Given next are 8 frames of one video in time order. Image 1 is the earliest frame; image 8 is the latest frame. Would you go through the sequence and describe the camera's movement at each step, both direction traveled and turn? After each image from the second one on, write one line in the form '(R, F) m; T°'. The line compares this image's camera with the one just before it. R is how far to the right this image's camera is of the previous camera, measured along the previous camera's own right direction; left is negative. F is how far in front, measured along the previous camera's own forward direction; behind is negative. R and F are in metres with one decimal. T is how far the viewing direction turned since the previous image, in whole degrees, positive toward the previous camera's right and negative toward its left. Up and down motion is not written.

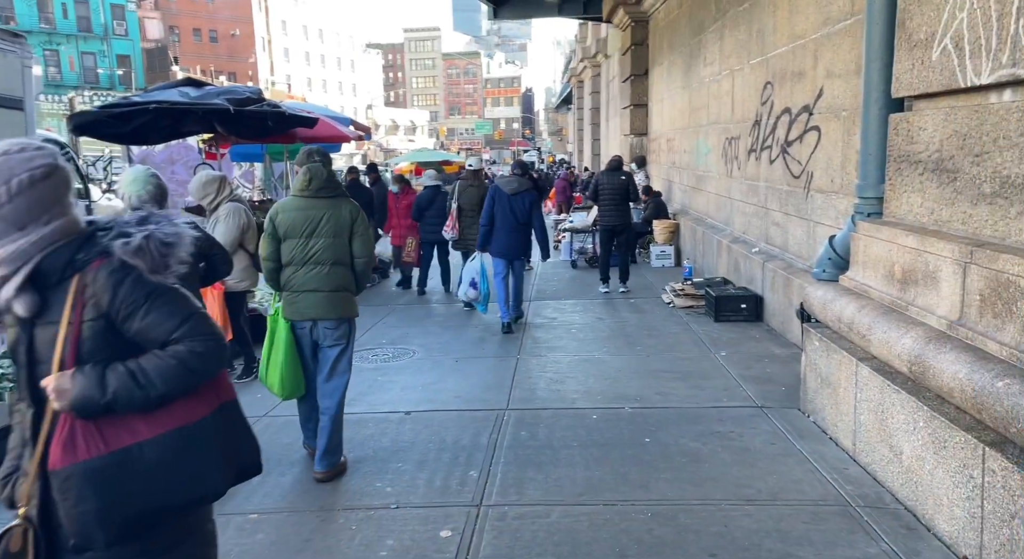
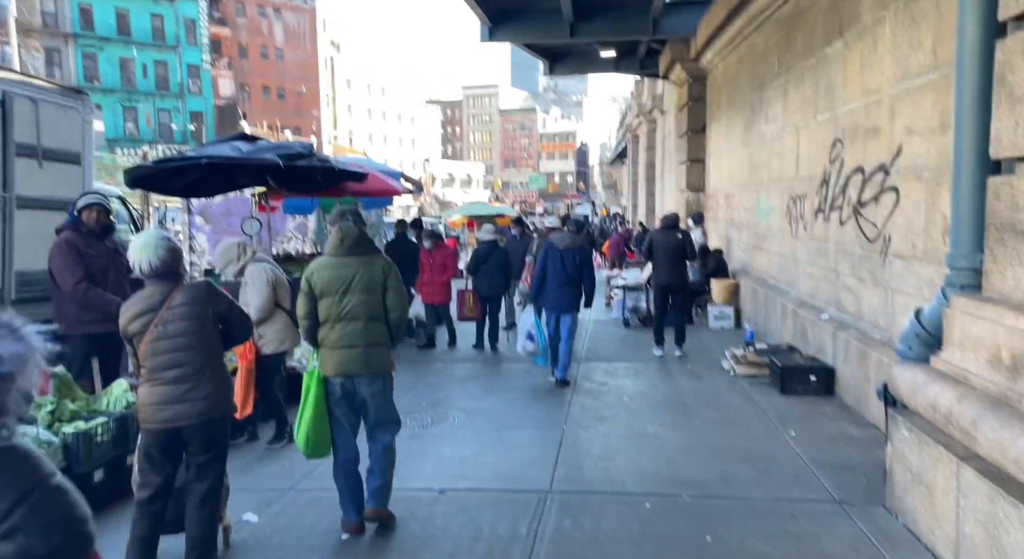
(0.0, +0.4) m; -4°
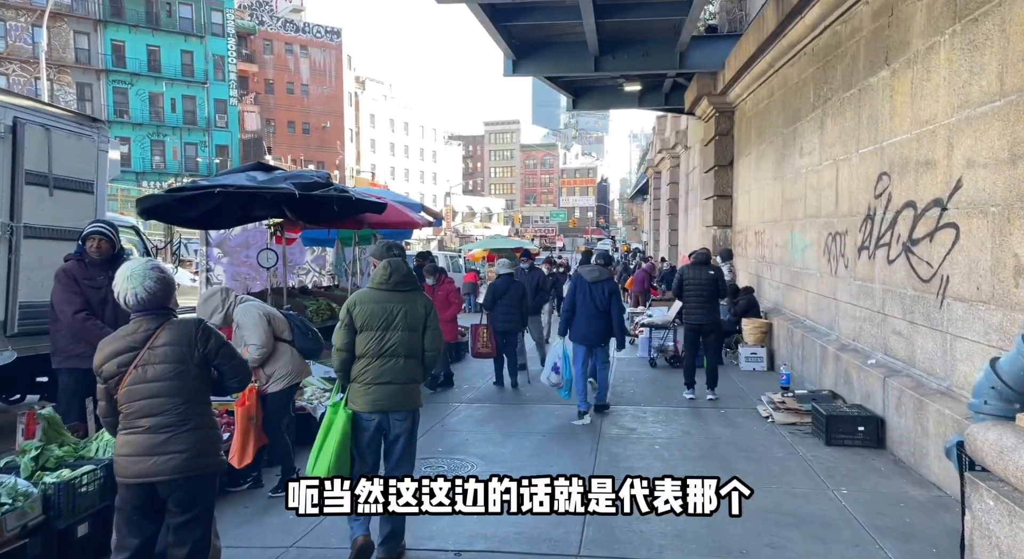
(-0.1, +0.4) m; -1°
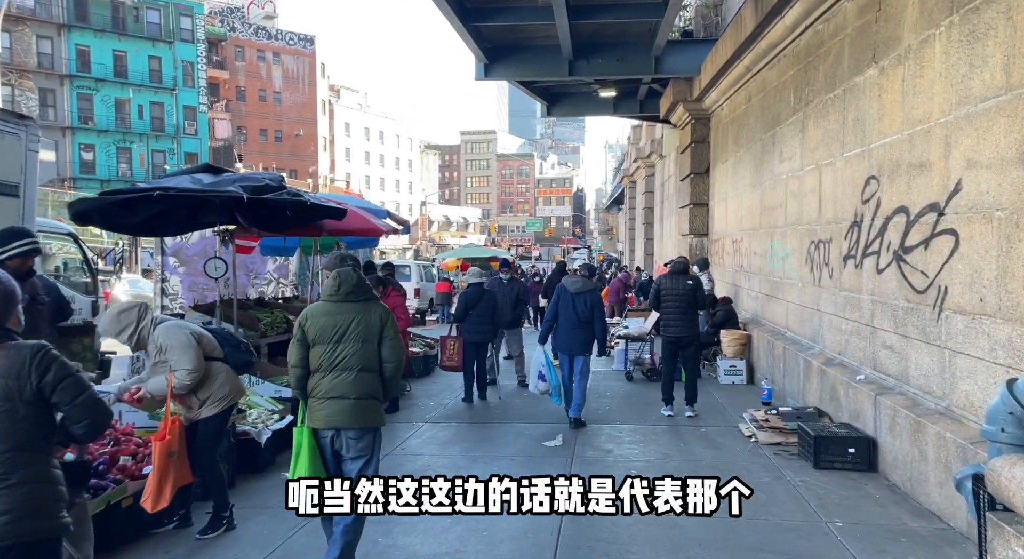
(+0.1, +0.6) m; +2°
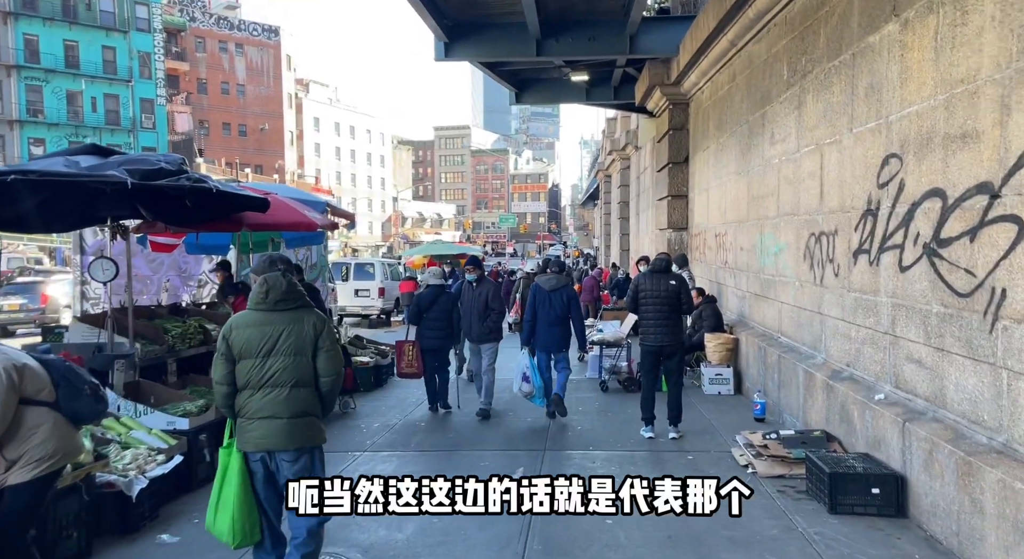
(+0.2, +1.3) m; +2°
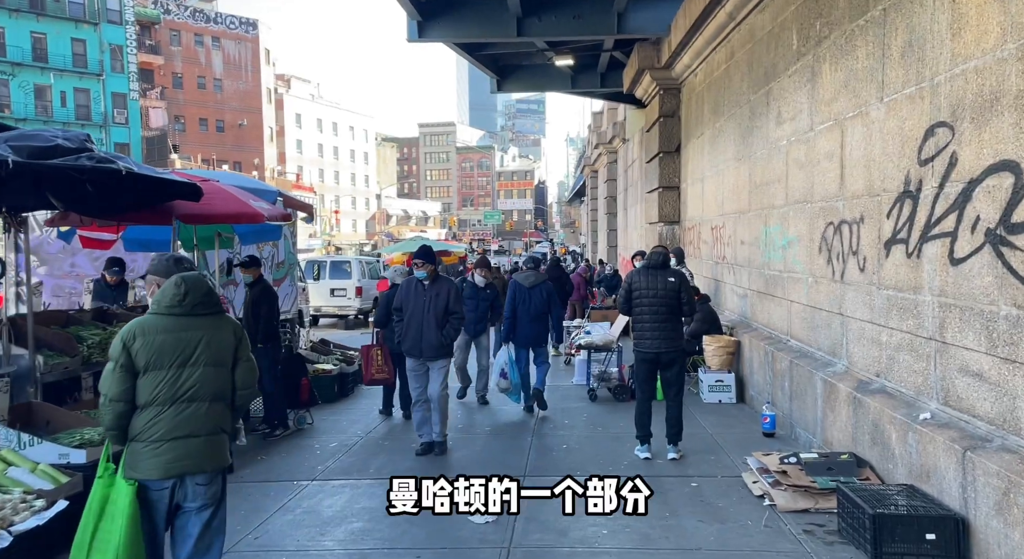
(+0.1, +1.1) m; +1°
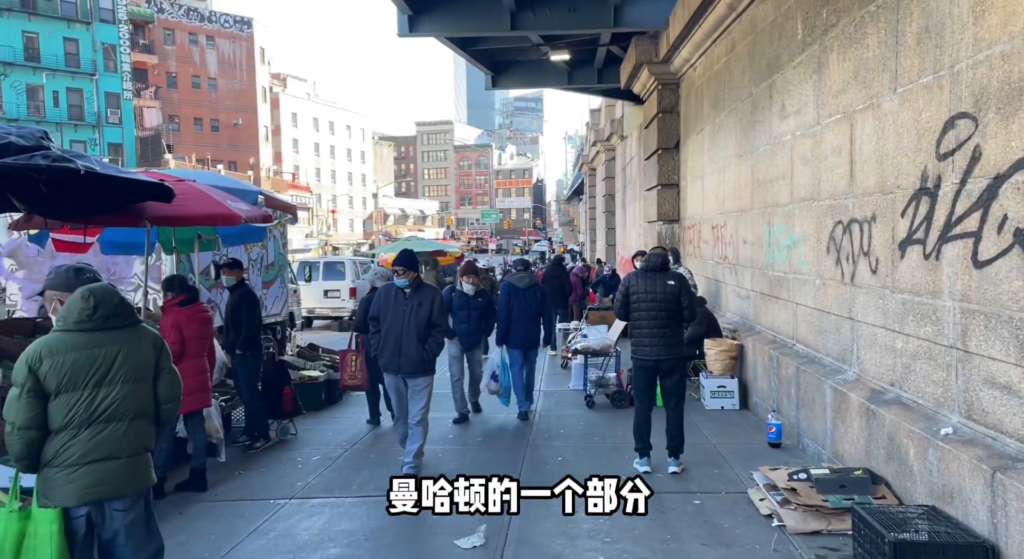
(+0.1, +0.4) m; 0°
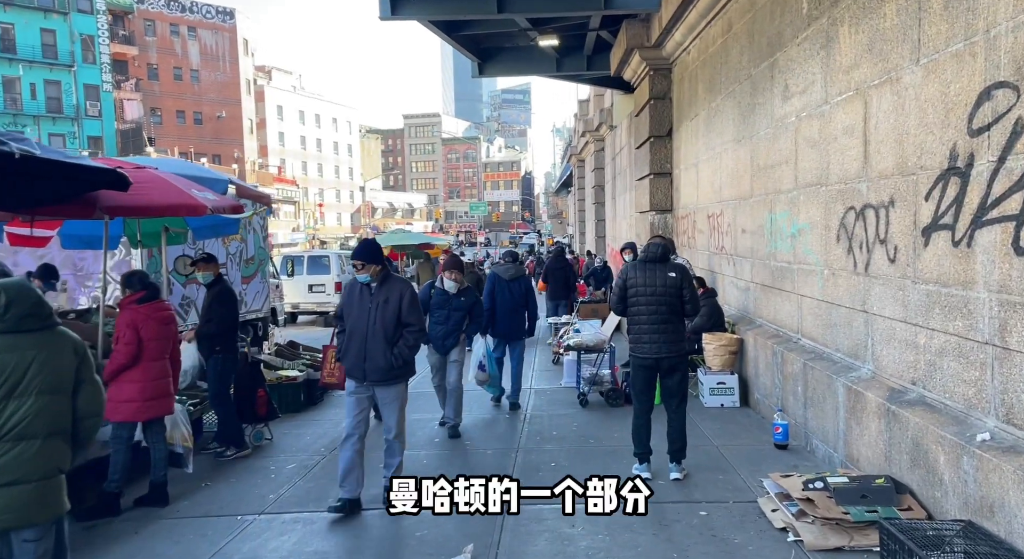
(0.0, +0.5) m; +1°
